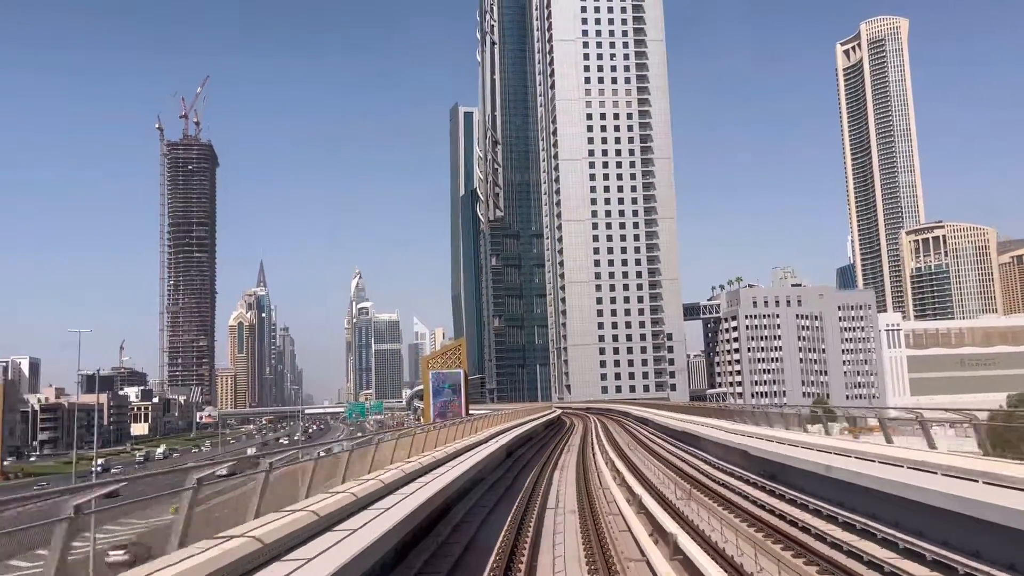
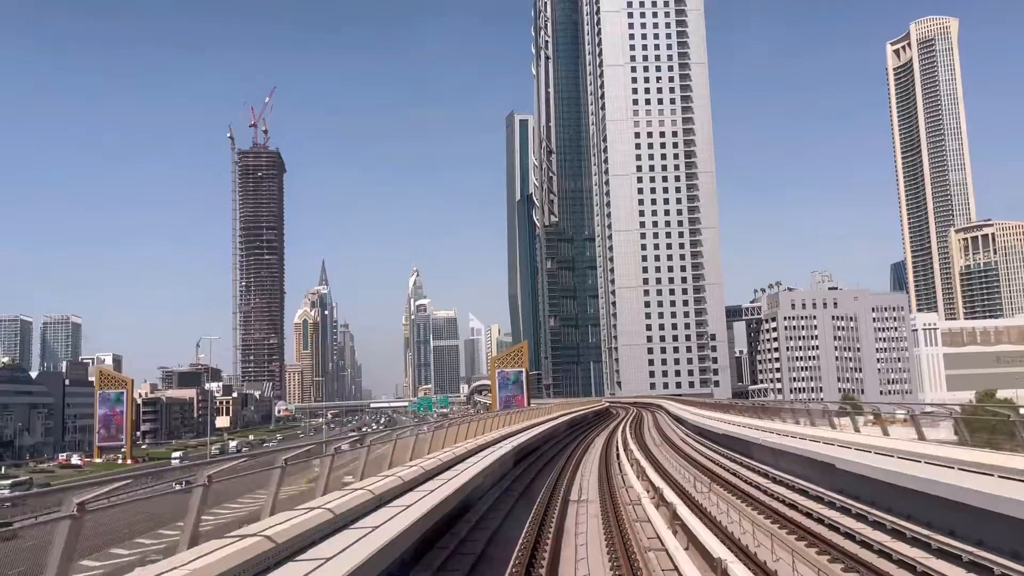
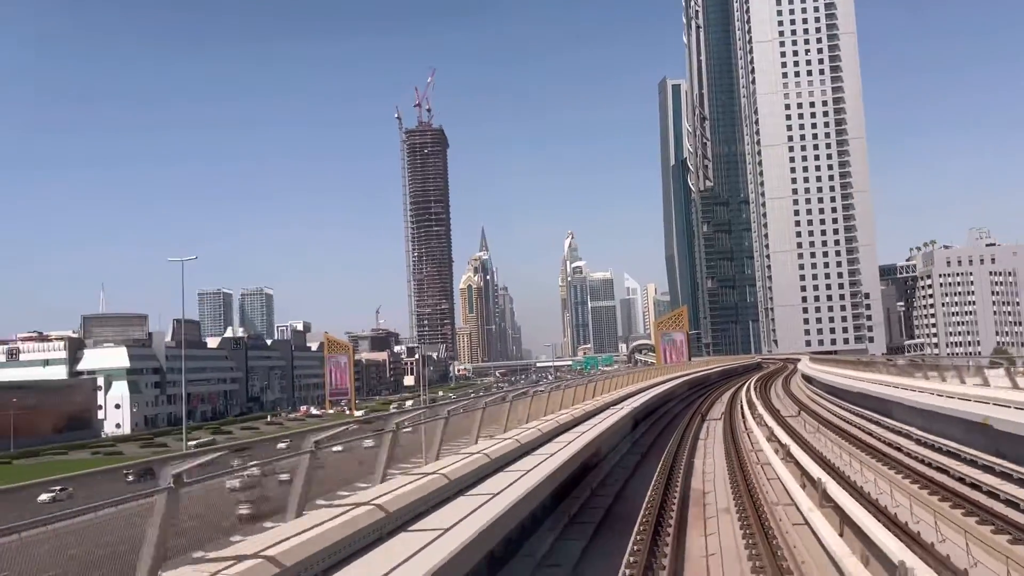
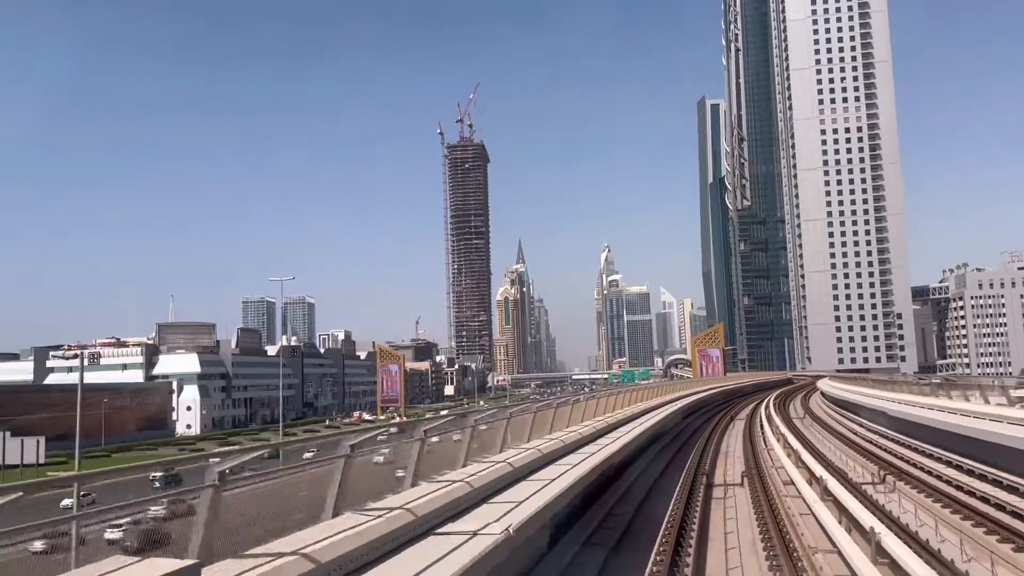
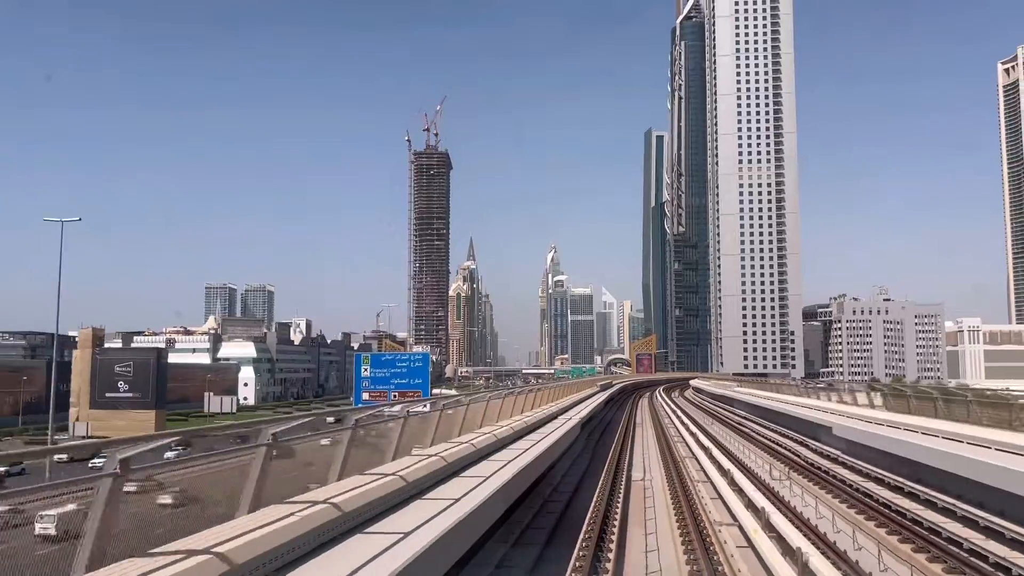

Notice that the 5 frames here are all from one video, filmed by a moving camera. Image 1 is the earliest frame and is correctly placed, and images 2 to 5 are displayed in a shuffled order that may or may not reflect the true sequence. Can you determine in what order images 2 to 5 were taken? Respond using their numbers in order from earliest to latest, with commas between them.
2, 3, 4, 5
